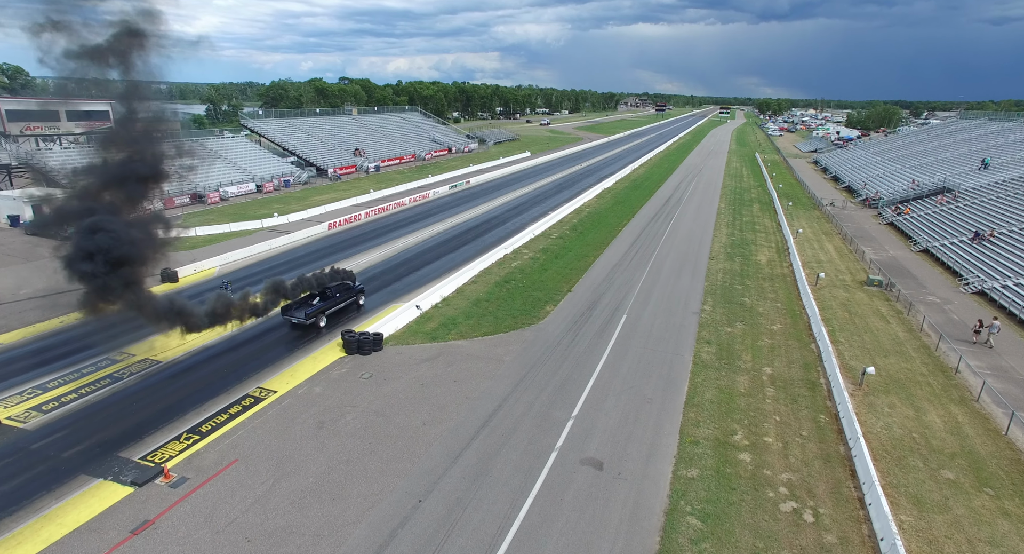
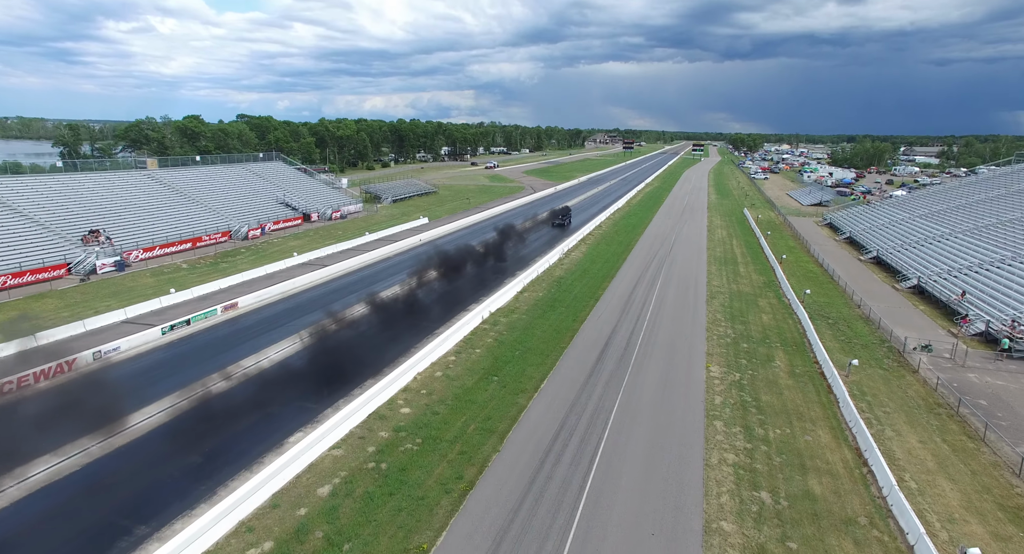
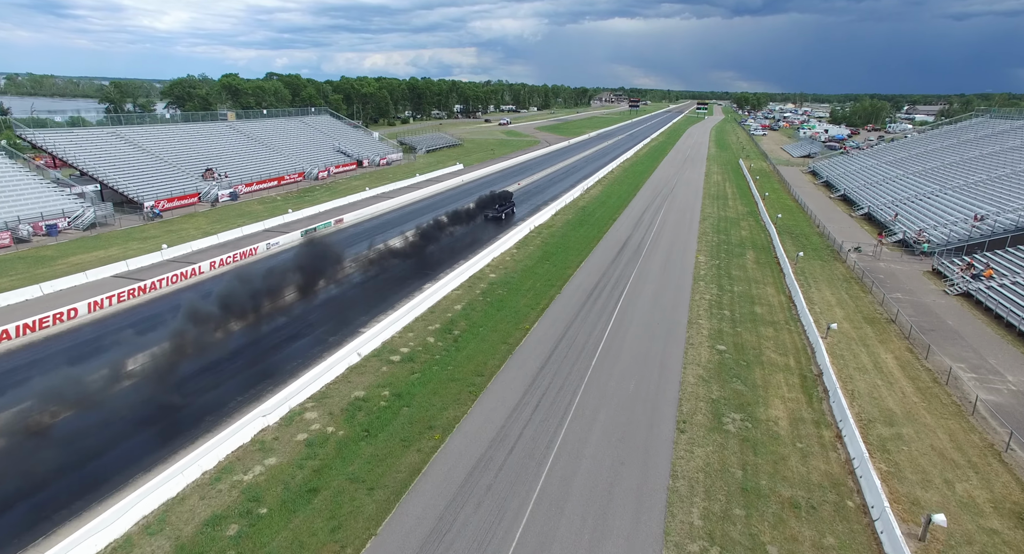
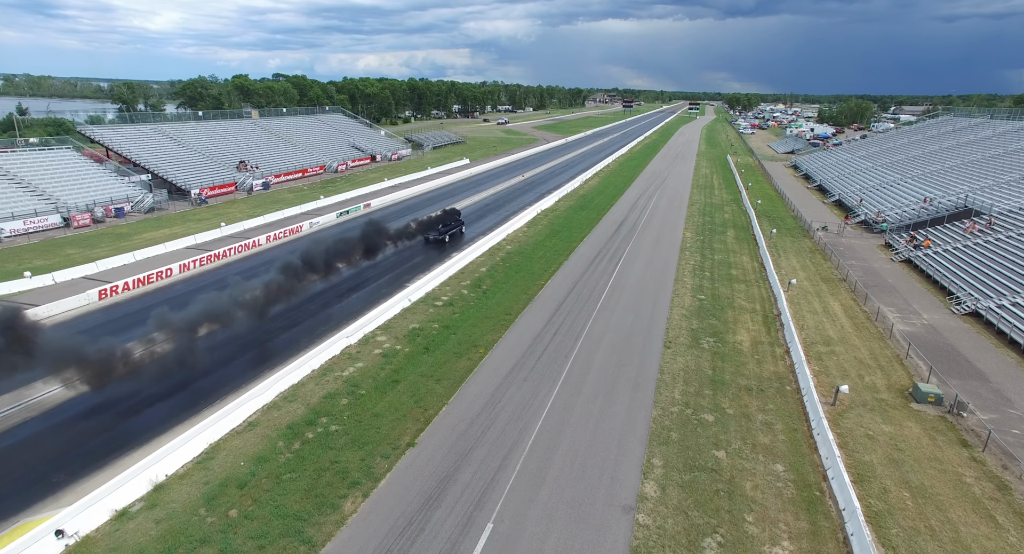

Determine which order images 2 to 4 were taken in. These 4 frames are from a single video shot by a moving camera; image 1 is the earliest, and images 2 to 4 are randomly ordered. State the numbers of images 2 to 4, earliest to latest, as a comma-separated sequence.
4, 3, 2
